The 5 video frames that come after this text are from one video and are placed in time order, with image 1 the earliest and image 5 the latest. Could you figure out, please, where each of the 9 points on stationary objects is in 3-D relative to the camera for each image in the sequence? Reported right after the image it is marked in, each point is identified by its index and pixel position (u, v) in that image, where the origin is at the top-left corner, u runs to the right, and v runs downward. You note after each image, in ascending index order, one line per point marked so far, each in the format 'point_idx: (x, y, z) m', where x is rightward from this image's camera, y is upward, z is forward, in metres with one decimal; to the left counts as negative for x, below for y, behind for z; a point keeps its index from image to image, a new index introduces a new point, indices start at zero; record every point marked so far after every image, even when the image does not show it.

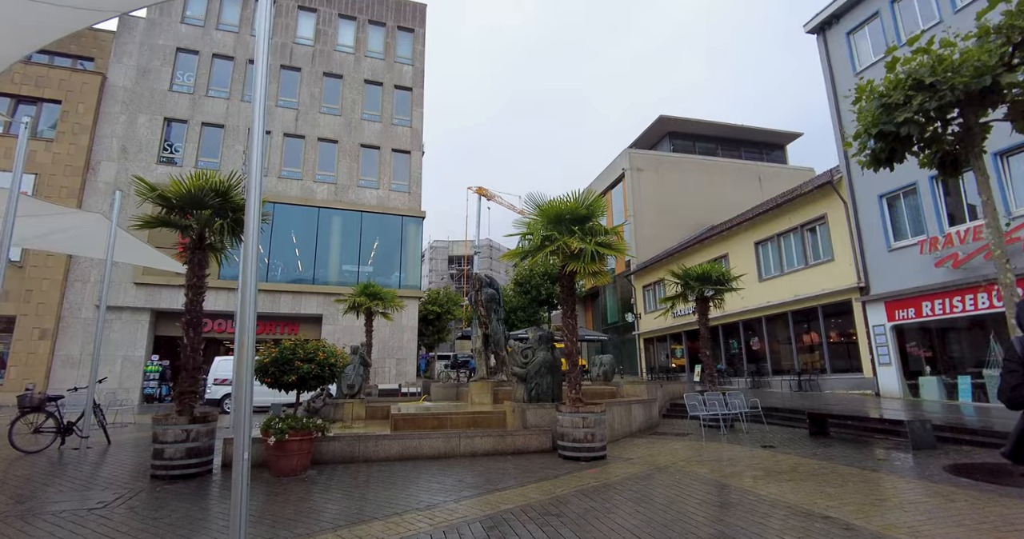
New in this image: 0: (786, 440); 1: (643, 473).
0: (+4.9, -3.0, +8.8) m
1: (+1.7, -2.6, +6.5) m
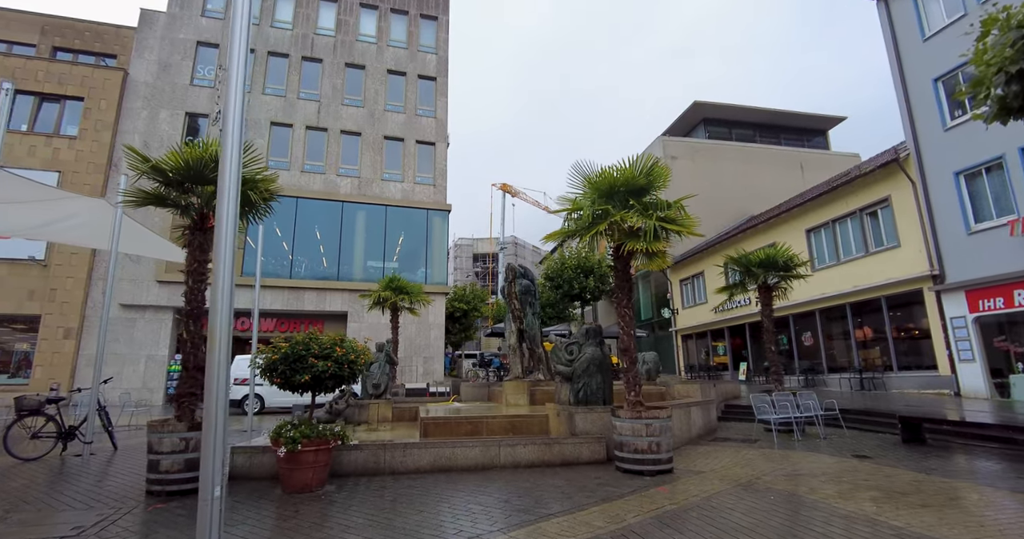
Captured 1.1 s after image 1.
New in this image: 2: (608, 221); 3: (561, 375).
0: (+5.6, -2.7, +7.5) m
1: (+2.3, -2.4, +5.4) m
2: (+1.3, +0.6, +6.4) m
3: (+0.8, -1.6, +7.8) m
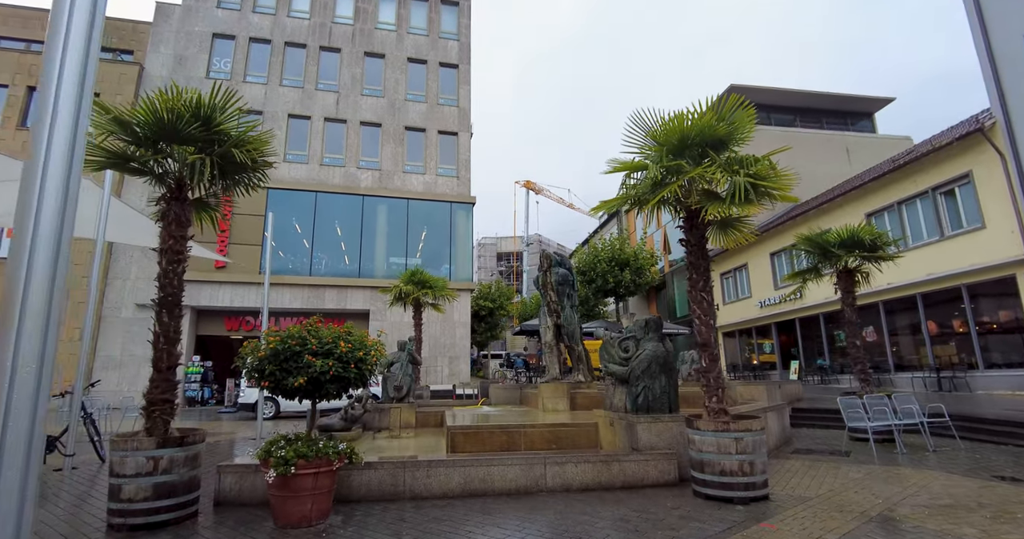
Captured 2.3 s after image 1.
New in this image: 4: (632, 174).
0: (+6.1, -2.4, +6.0) m
1: (+2.7, -2.1, +4.0) m
2: (+1.7, +0.9, +5.1) m
3: (+1.3, -1.4, +6.4) m
4: (+1.3, +1.1, +5.4) m
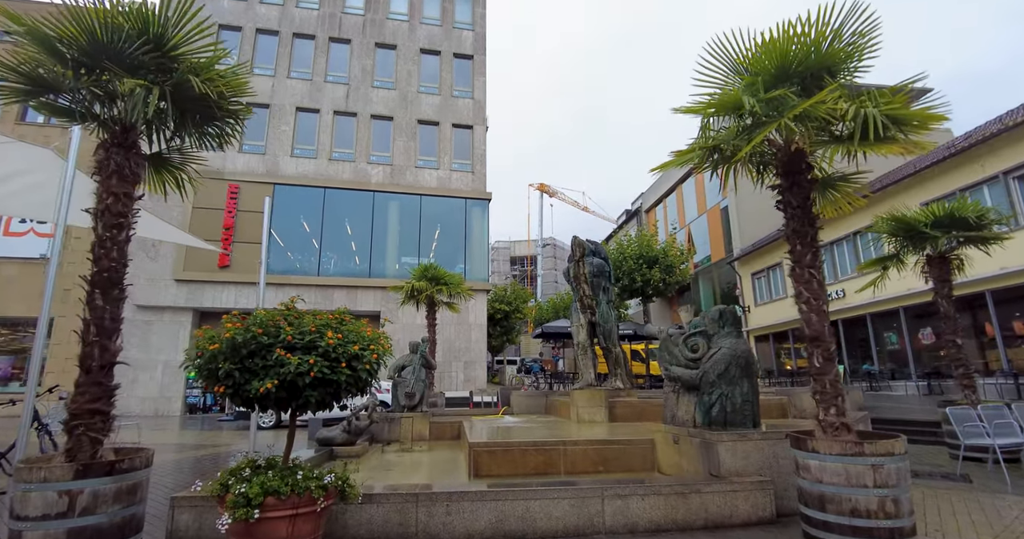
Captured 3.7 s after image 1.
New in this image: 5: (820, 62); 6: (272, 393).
0: (+6.5, -2.1, +4.6) m
1: (+3.1, -1.8, +2.6) m
2: (+2.1, +1.2, +3.8) m
3: (+1.7, -1.2, +5.2) m
4: (+1.7, +1.3, +4.2) m
5: (+2.4, +1.6, +3.9) m
6: (-1.4, -0.7, +3.0) m
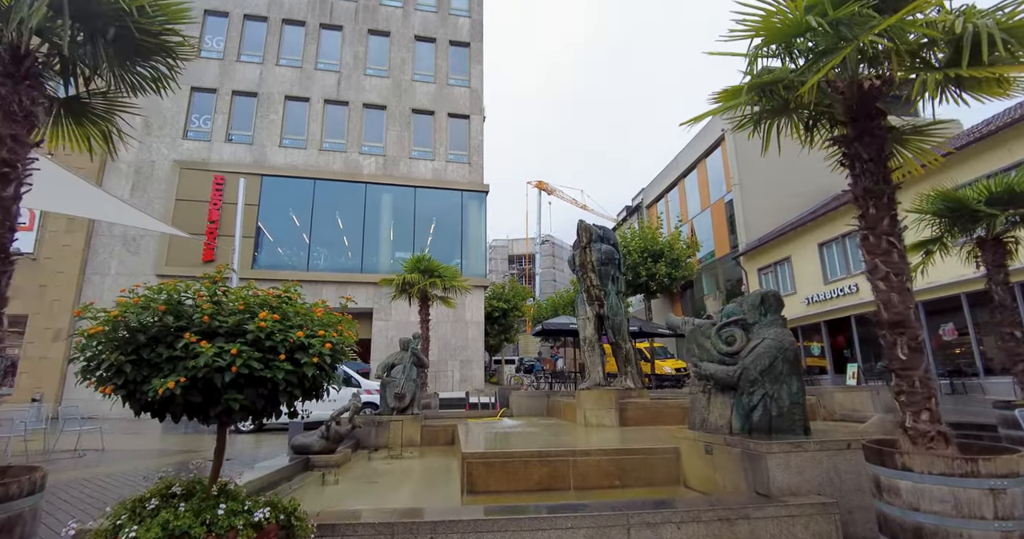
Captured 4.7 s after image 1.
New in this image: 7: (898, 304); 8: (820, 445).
0: (+6.5, -1.9, +3.8) m
1: (+3.1, -1.6, +1.8) m
2: (+2.1, +1.4, +3.0) m
3: (+1.7, -1.0, +4.3) m
4: (+1.7, +1.5, +3.4) m
5: (+2.4, +1.8, +3.1) m
6: (-1.4, -0.6, +2.2) m
7: (+2.3, -0.2, +3.0) m
8: (+2.2, -1.3, +3.6) m
